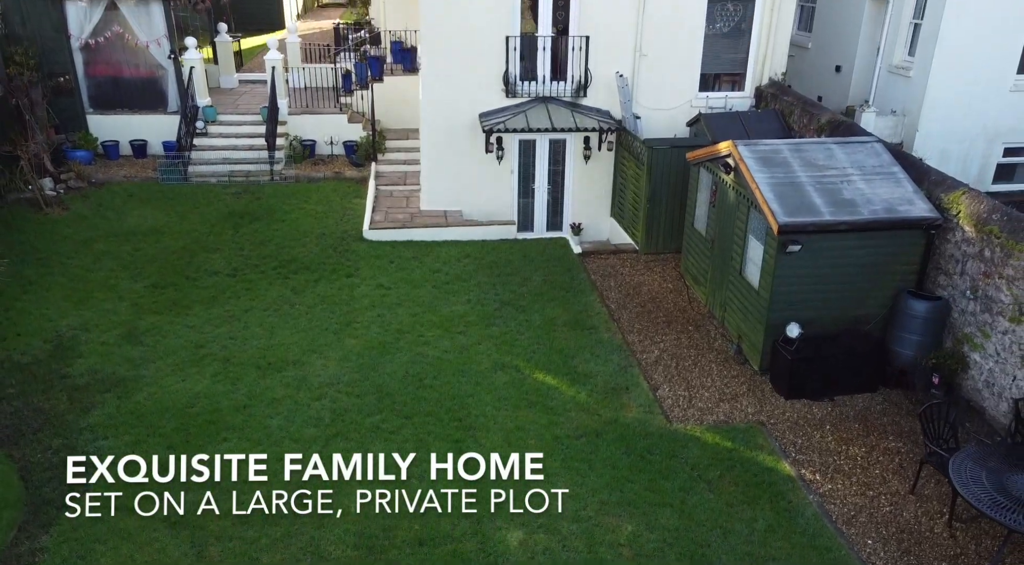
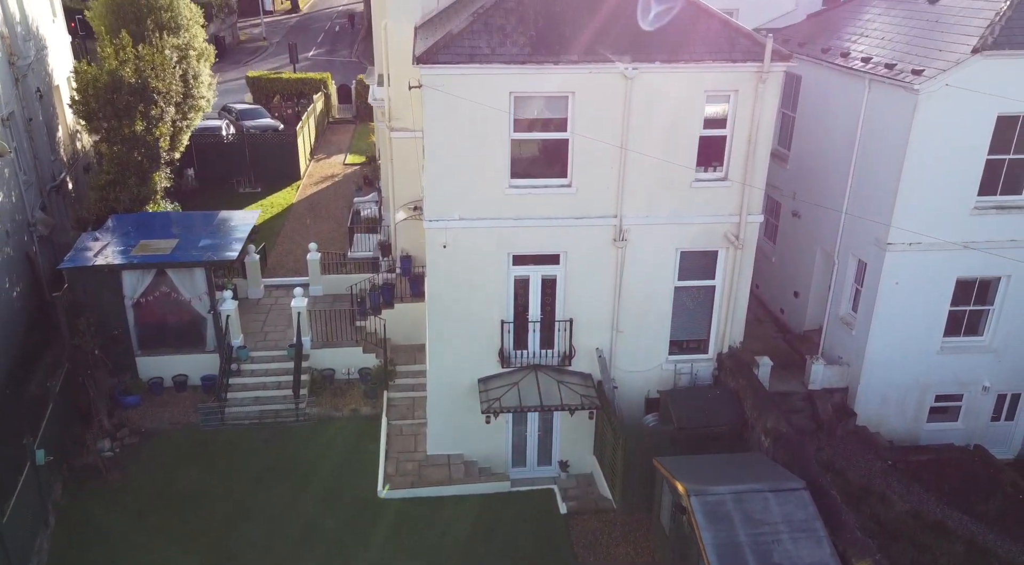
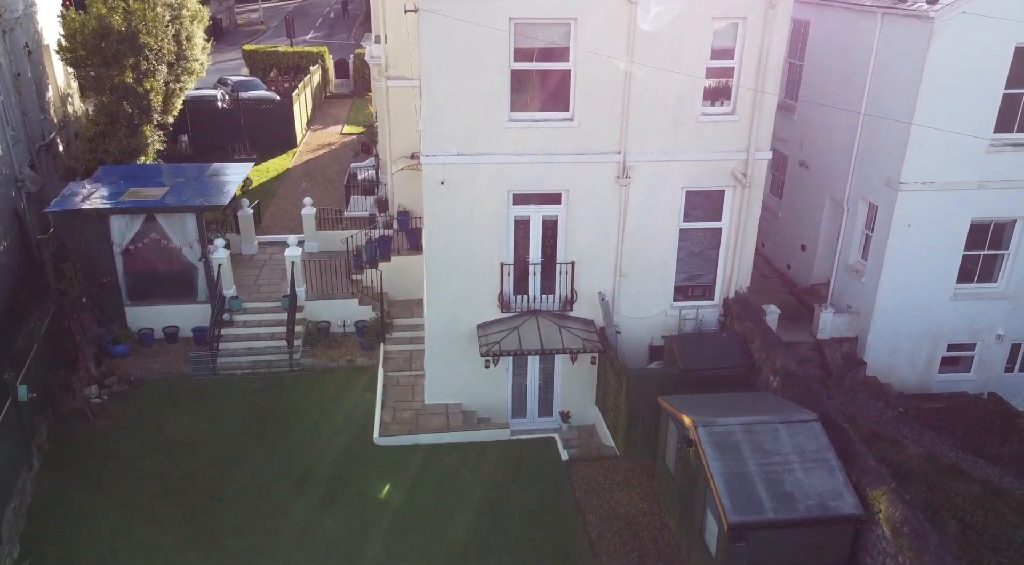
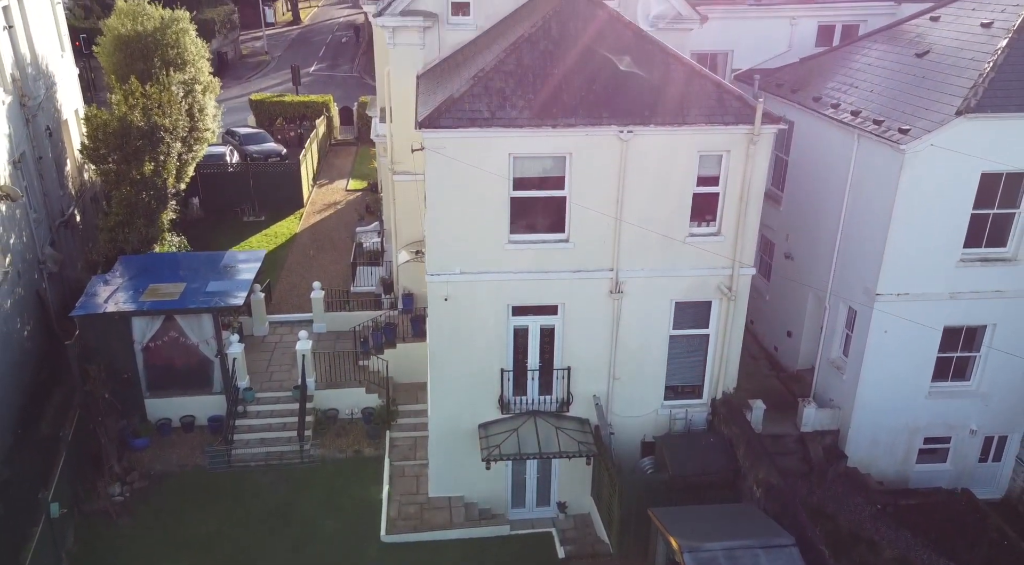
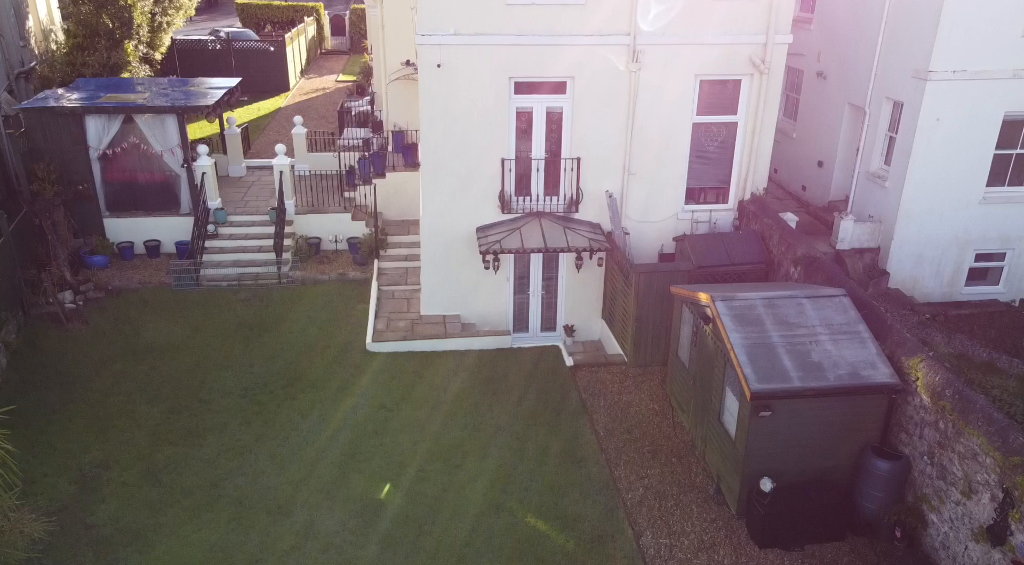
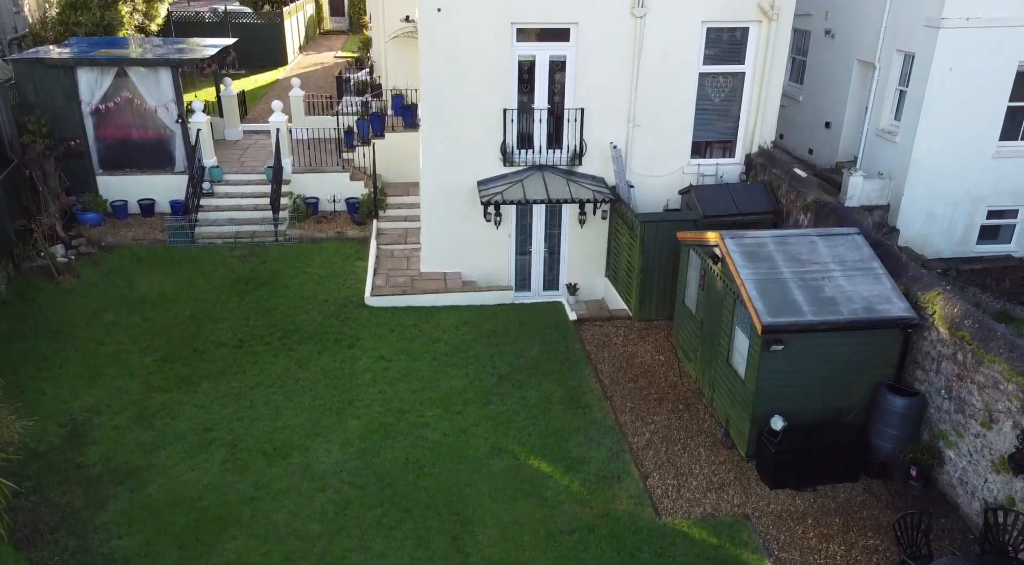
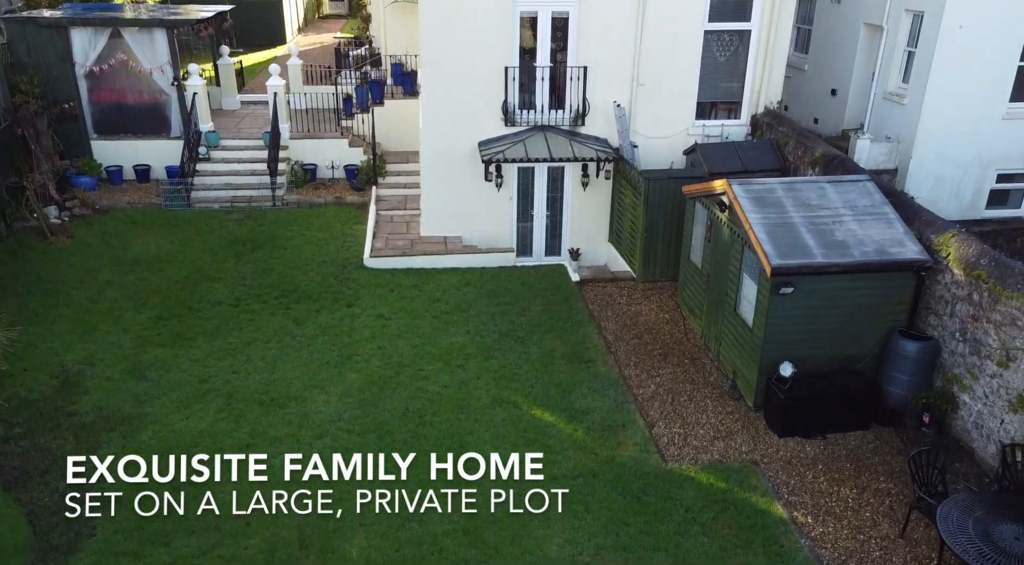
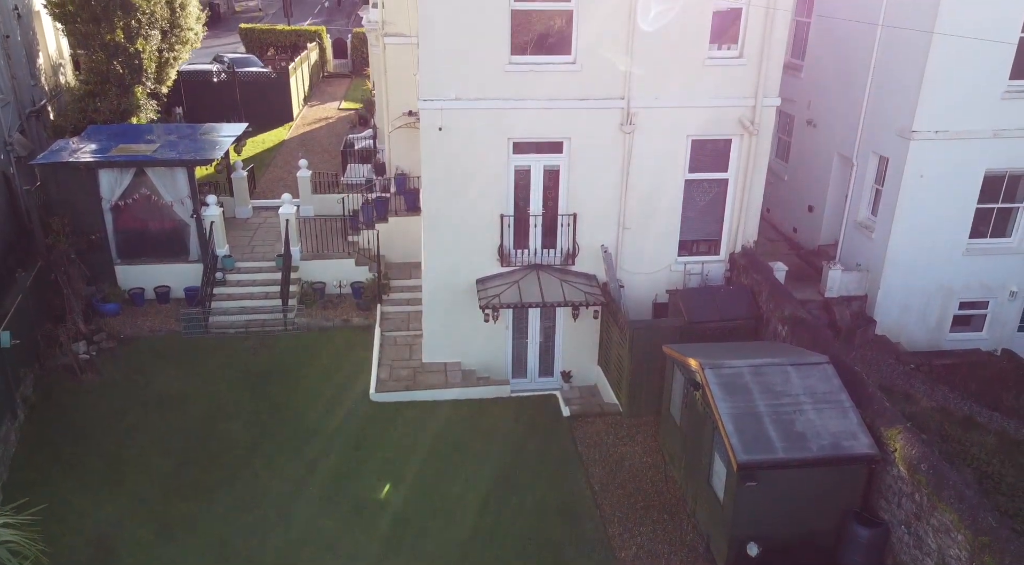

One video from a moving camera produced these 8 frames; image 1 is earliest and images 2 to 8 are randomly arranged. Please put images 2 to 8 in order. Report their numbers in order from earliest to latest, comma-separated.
7, 6, 5, 8, 3, 2, 4
